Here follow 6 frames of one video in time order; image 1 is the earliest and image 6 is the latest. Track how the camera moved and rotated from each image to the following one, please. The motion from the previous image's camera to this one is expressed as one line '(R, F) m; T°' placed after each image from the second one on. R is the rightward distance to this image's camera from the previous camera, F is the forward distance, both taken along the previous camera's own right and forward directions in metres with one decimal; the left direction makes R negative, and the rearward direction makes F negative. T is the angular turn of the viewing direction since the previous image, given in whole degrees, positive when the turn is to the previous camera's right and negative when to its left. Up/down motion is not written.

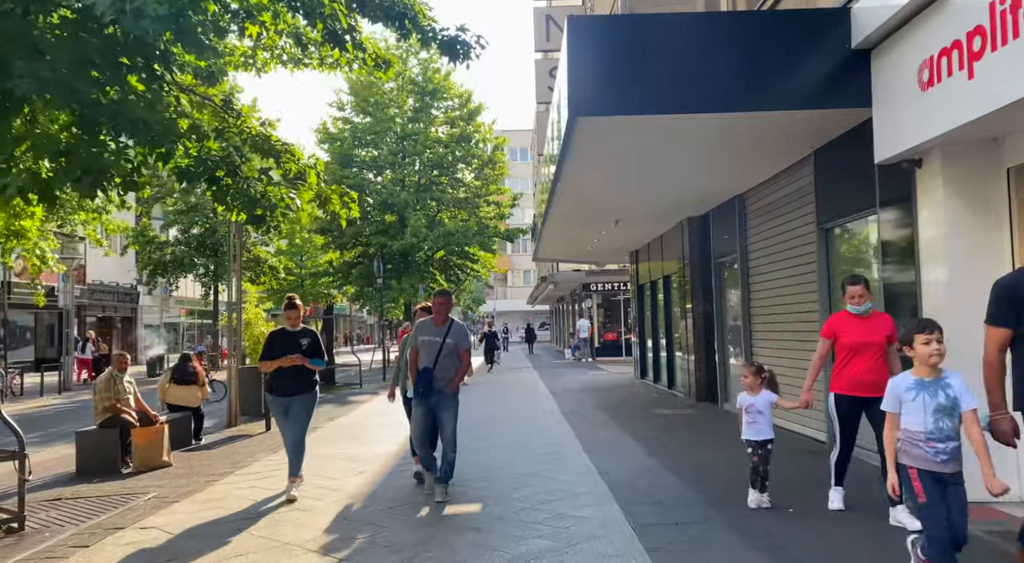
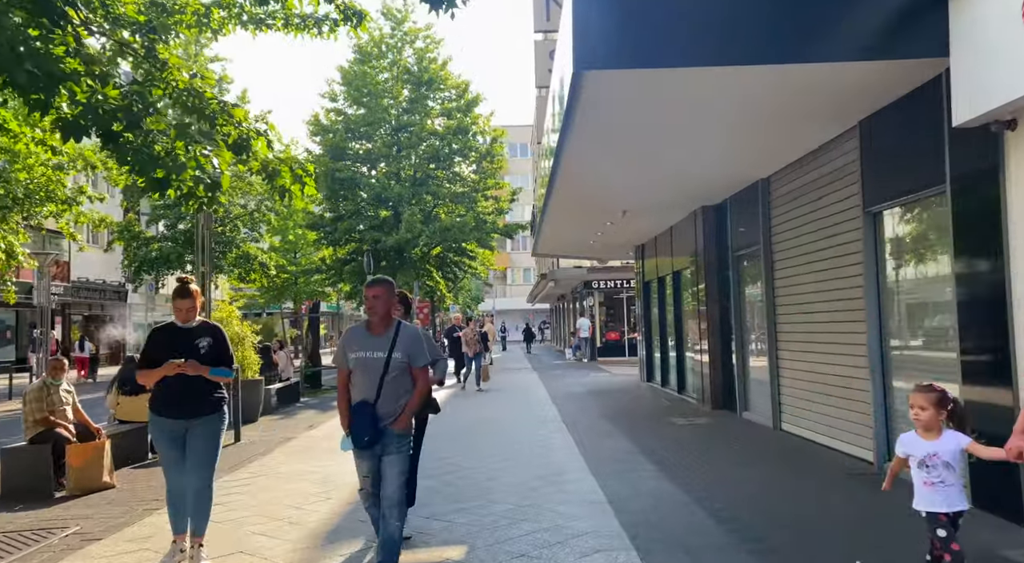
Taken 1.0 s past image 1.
(+0.1, +1.1) m; 0°
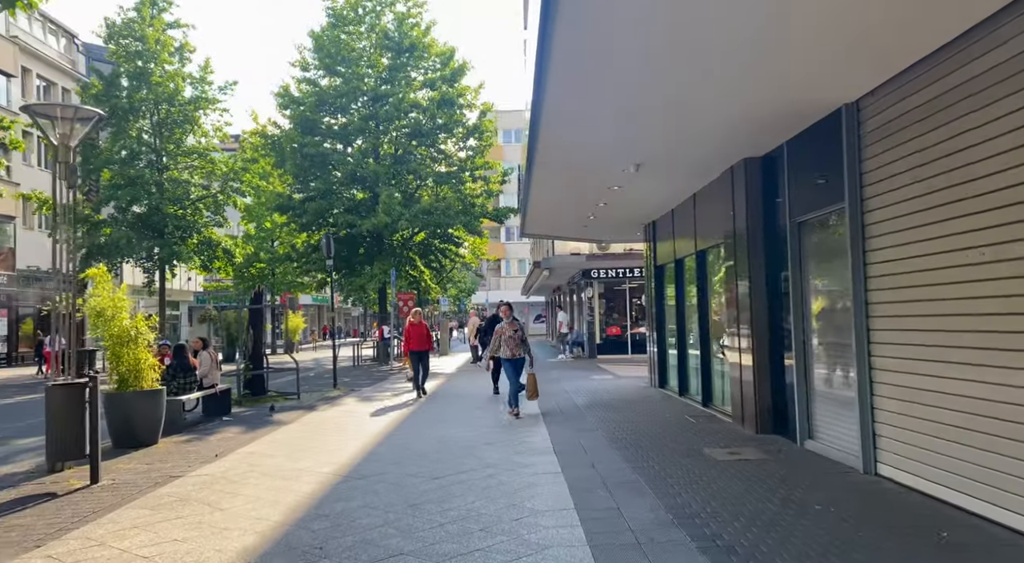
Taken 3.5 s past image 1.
(+0.3, +3.0) m; 0°
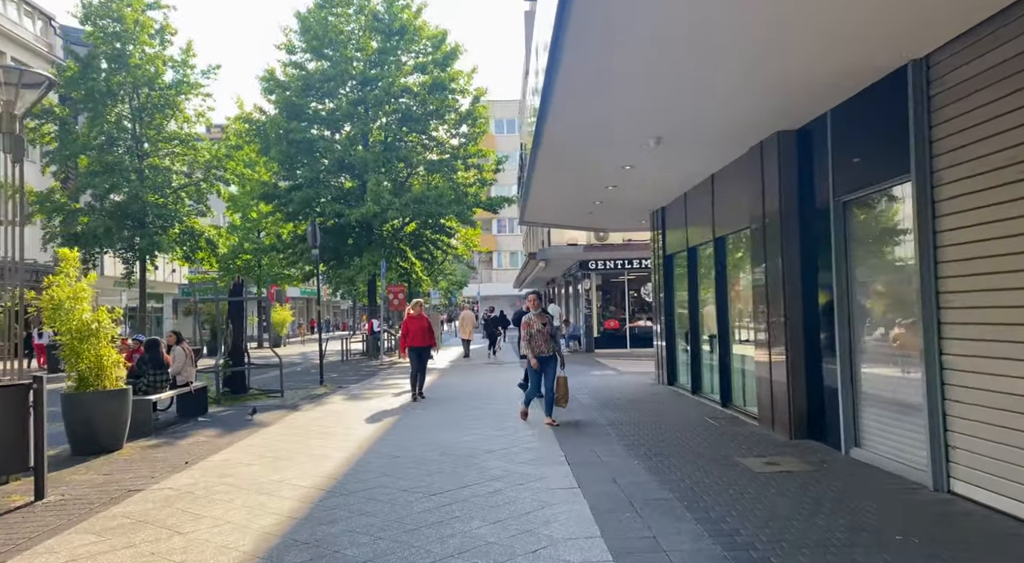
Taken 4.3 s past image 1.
(-0.2, +0.9) m; +1°
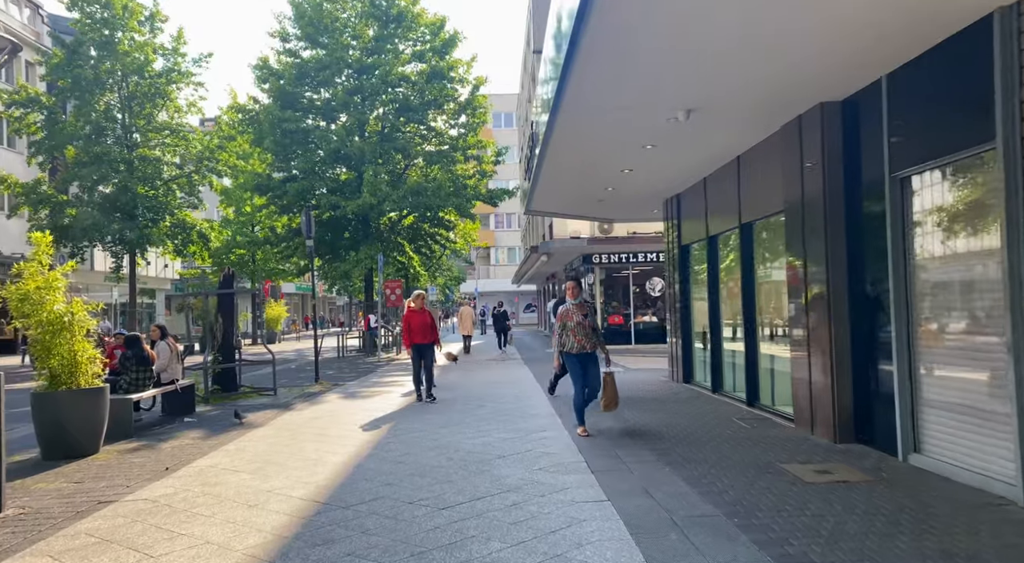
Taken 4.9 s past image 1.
(-0.2, +0.7) m; 0°
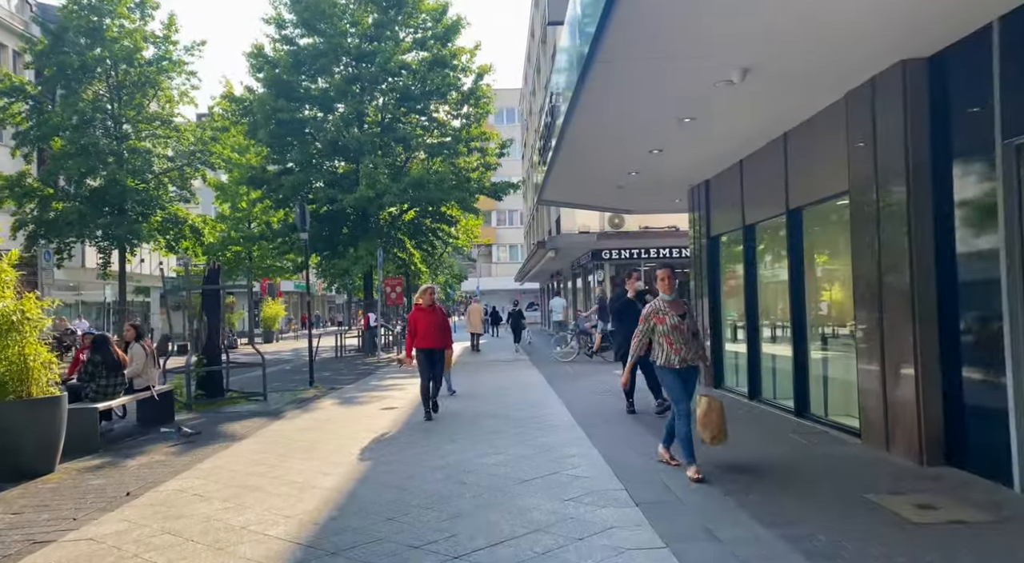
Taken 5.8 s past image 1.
(-0.2, +1.1) m; 0°
